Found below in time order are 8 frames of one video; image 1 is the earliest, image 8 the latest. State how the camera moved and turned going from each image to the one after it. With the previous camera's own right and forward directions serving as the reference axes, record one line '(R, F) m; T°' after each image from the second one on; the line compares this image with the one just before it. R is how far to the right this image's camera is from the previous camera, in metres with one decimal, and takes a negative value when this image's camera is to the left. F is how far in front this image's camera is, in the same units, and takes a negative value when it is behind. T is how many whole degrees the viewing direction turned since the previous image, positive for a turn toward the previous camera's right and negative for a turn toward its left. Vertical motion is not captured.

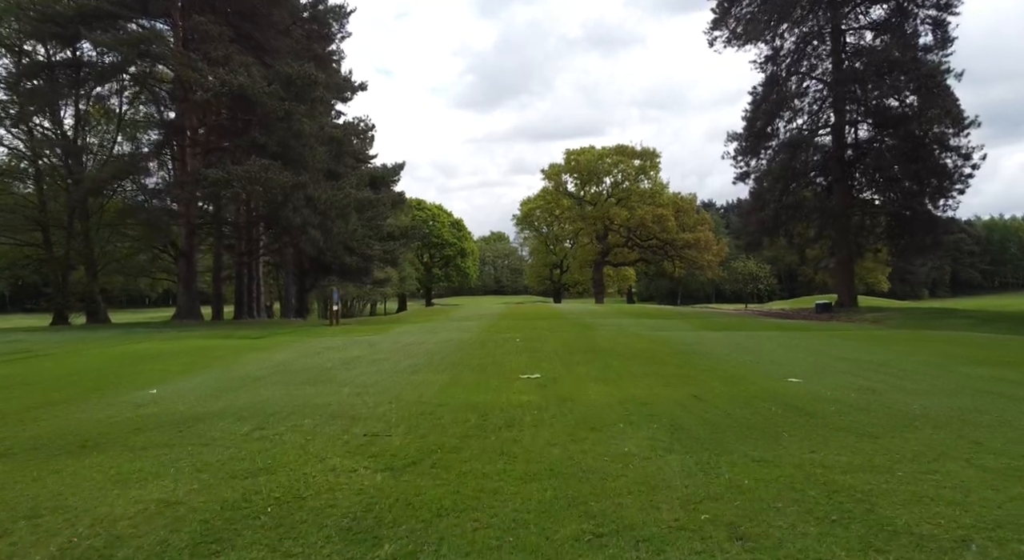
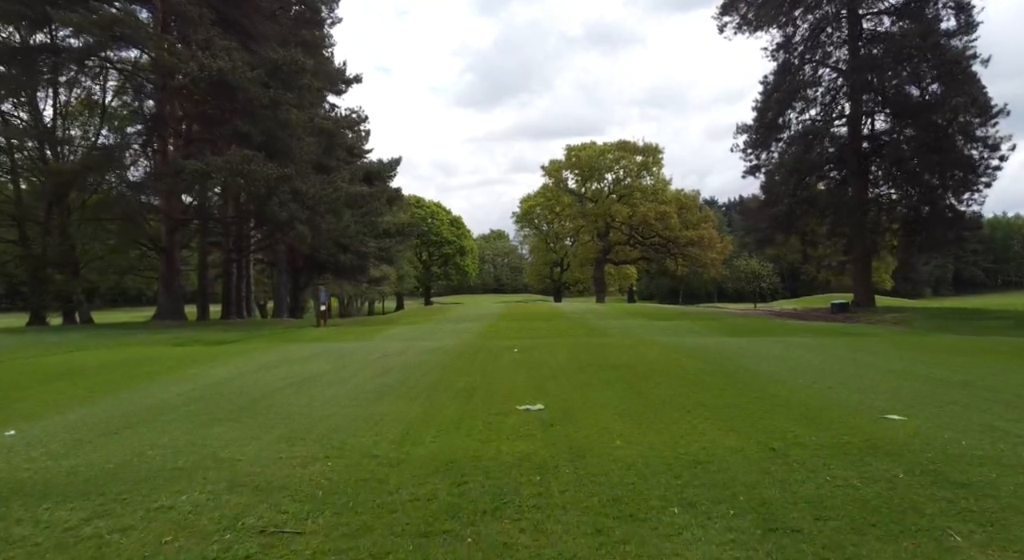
(0.0, +1.1) m; 0°
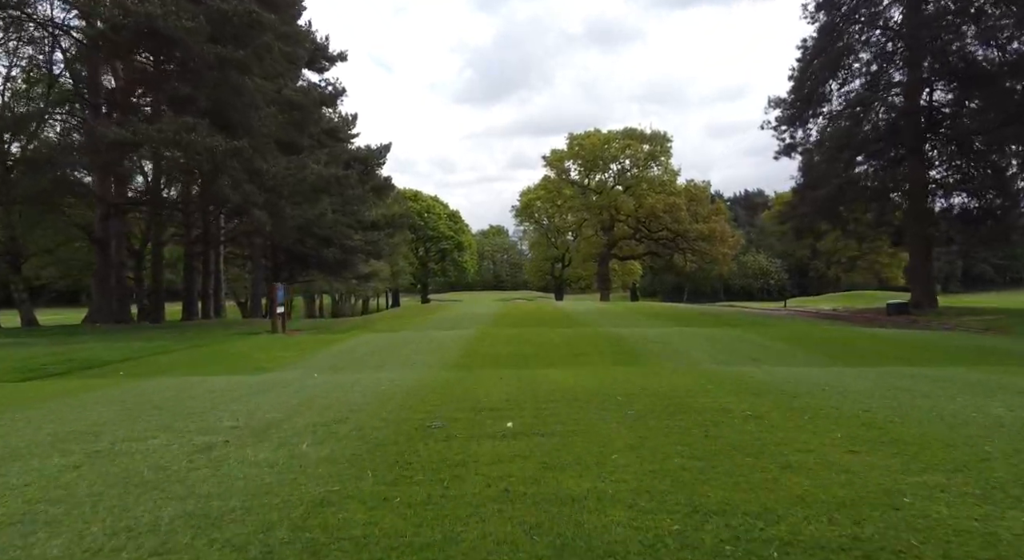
(0.0, +3.0) m; 0°
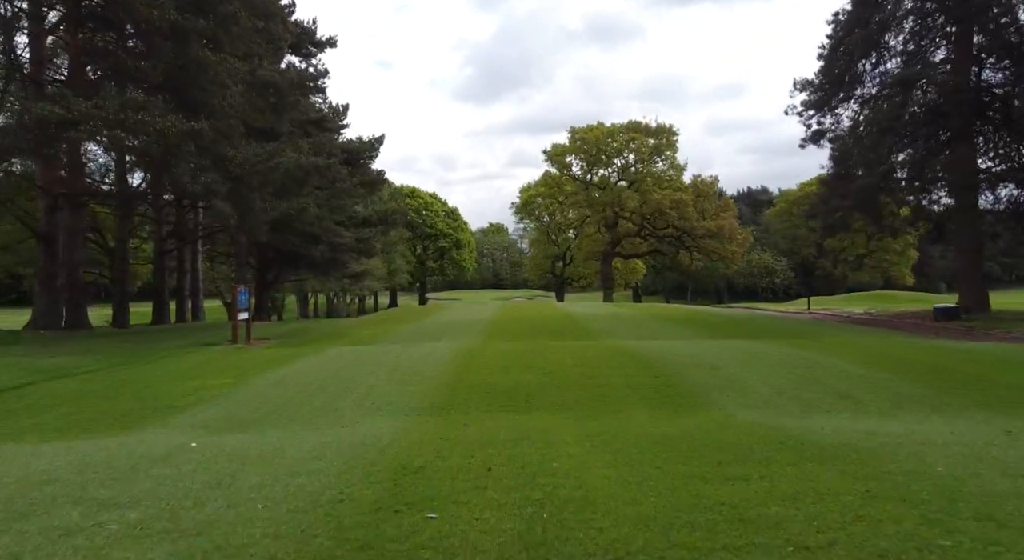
(0.0, +1.9) m; 0°
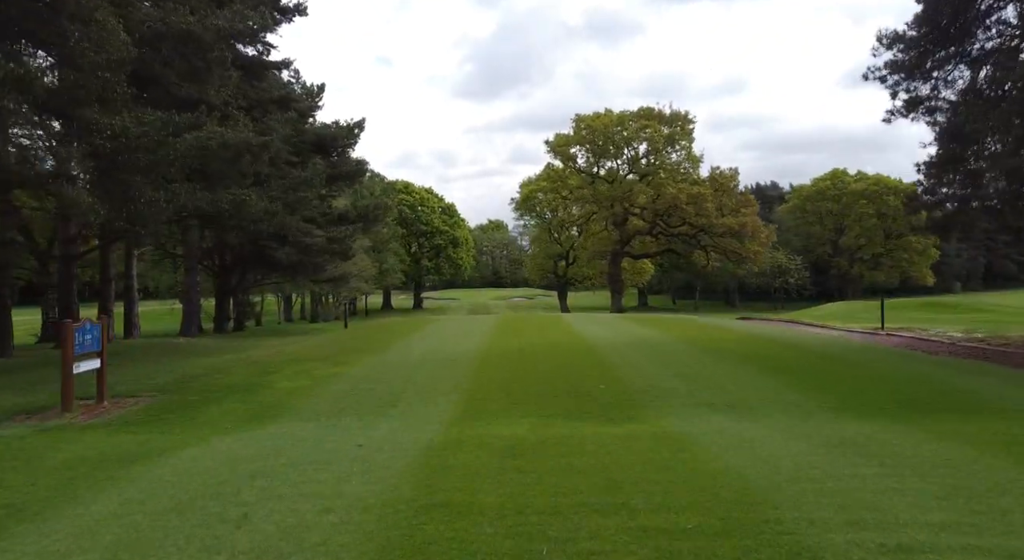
(0.0, +4.4) m; 0°
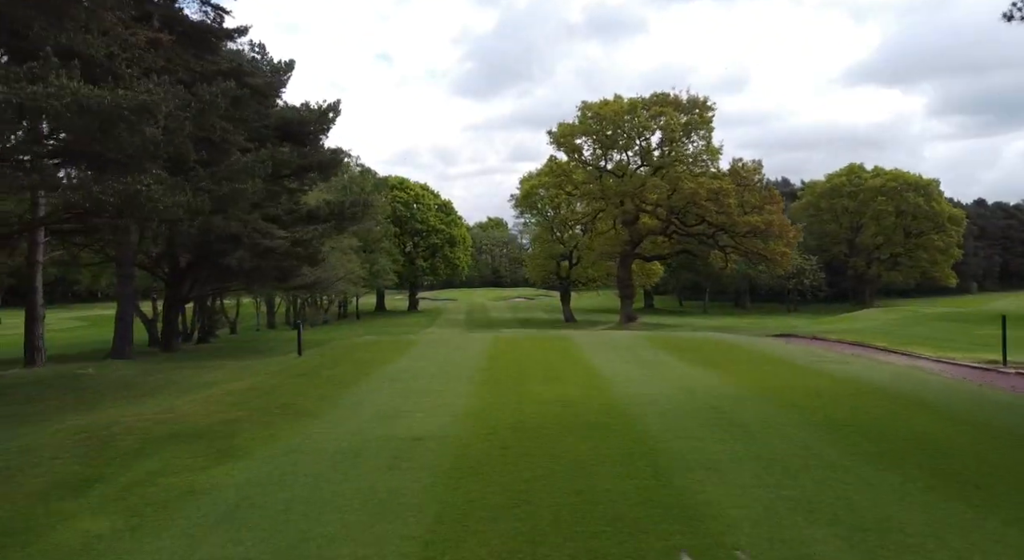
(0.0, +4.3) m; 0°
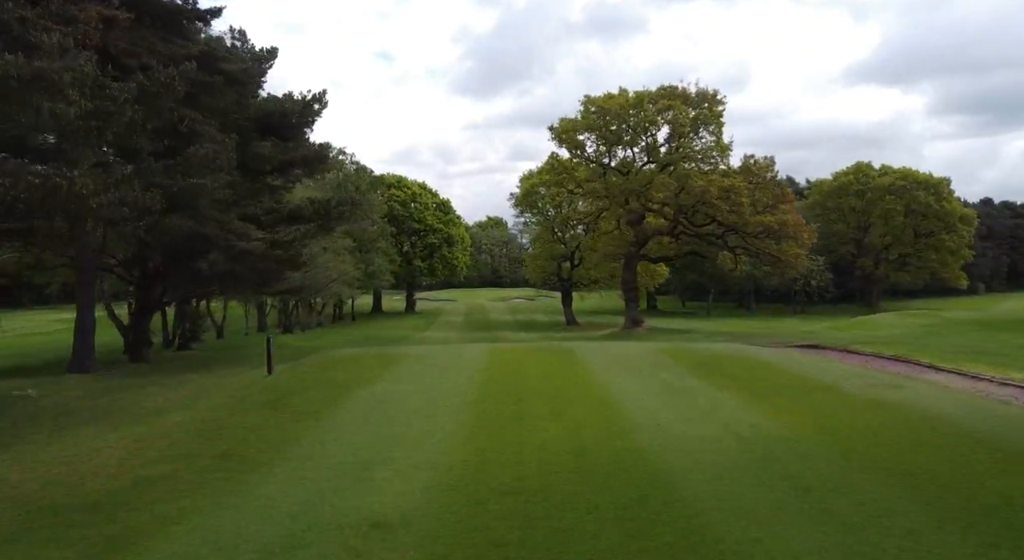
(0.0, +1.9) m; 0°
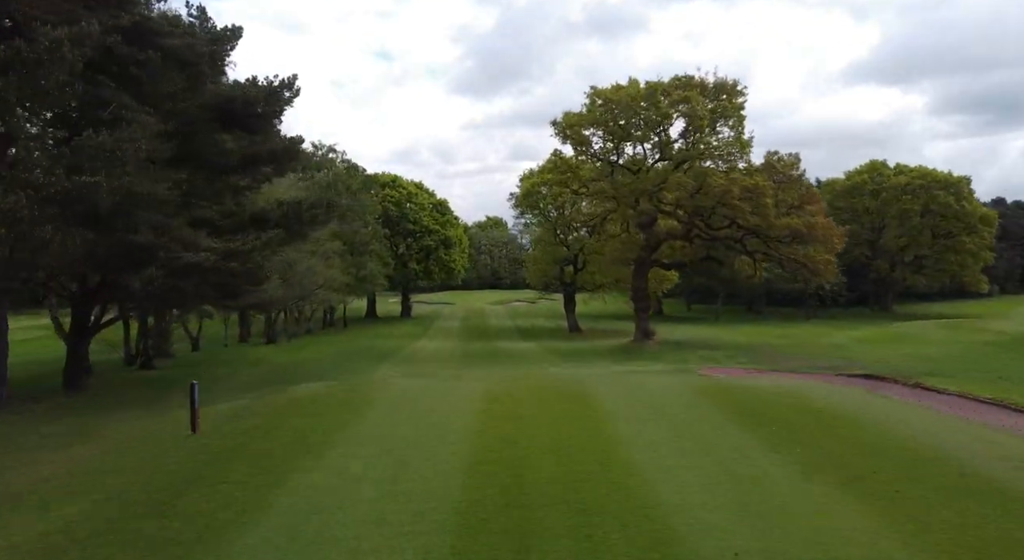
(0.0, +3.3) m; 0°
